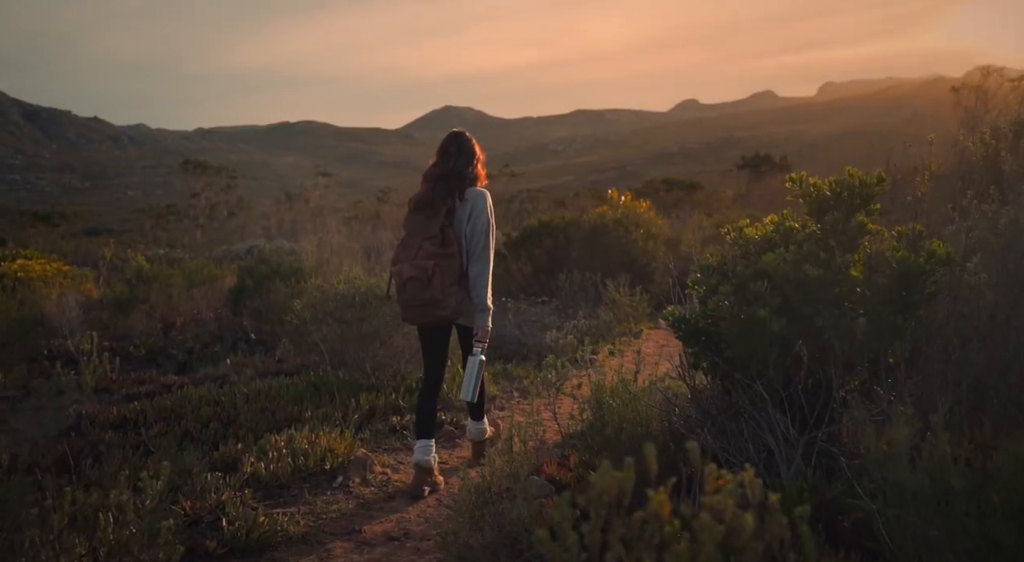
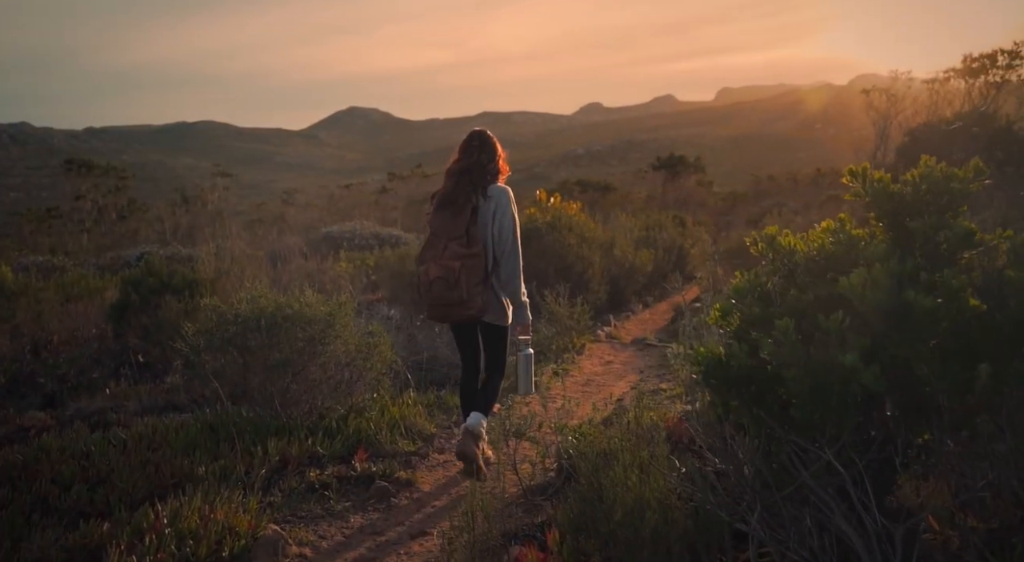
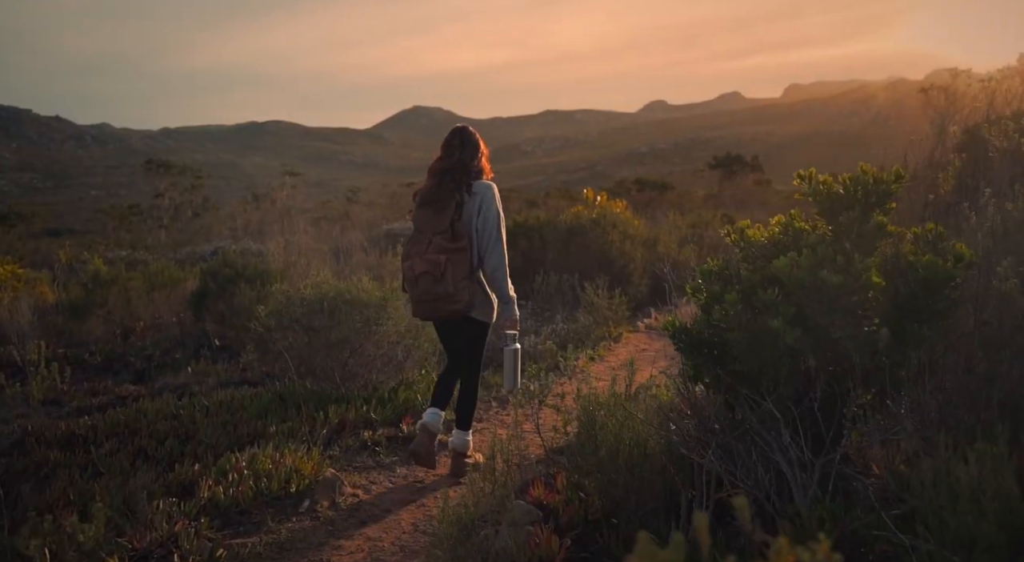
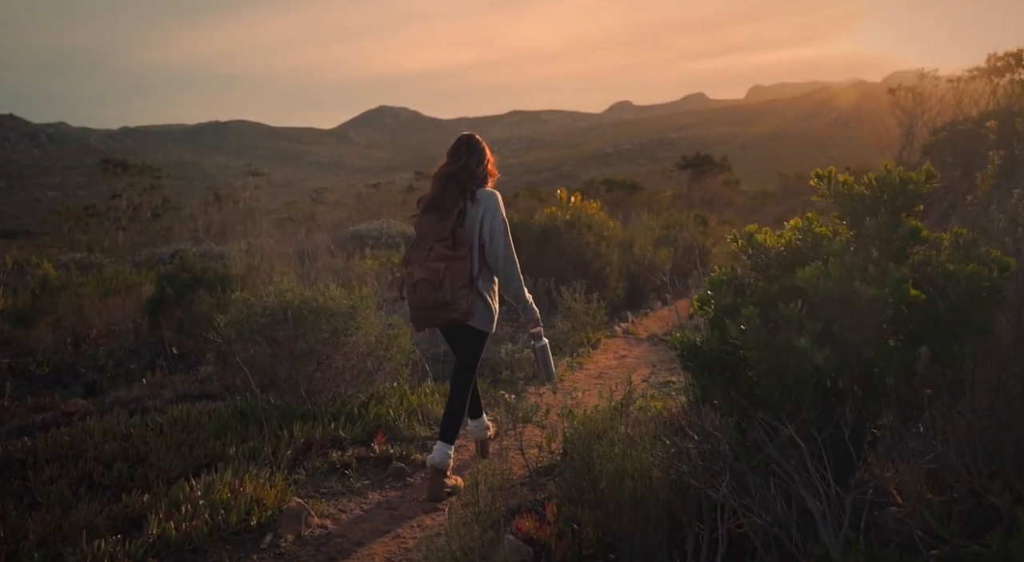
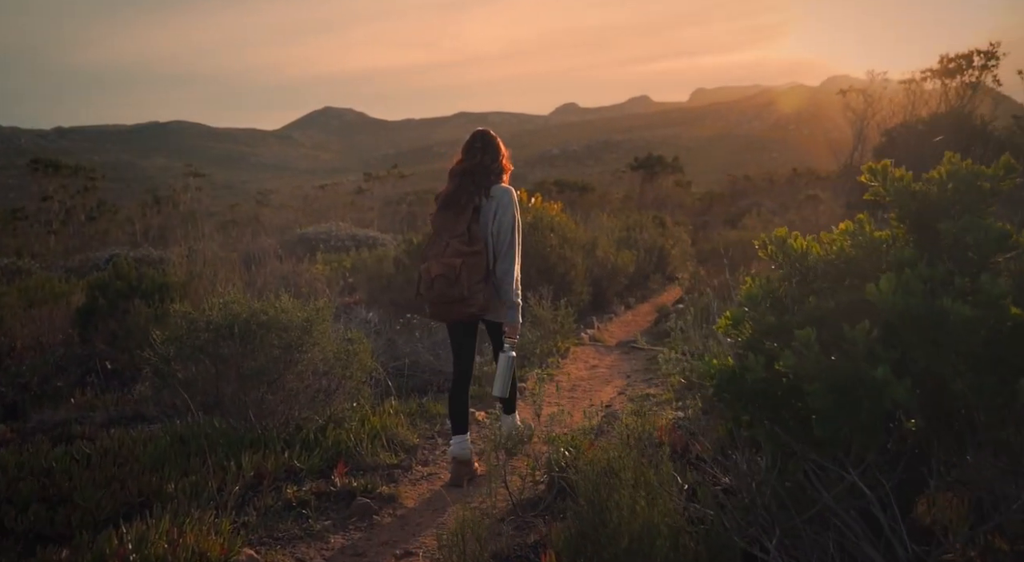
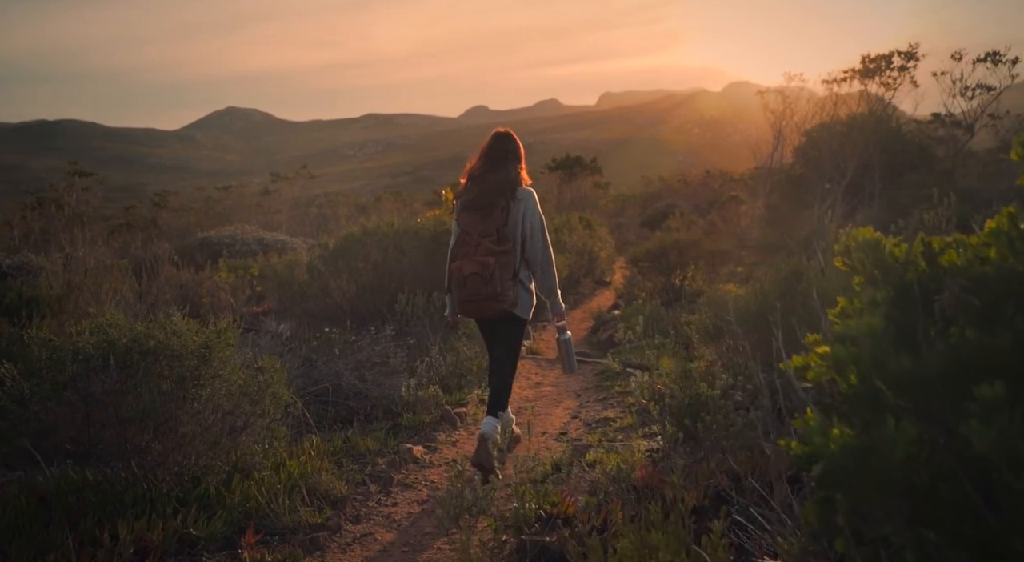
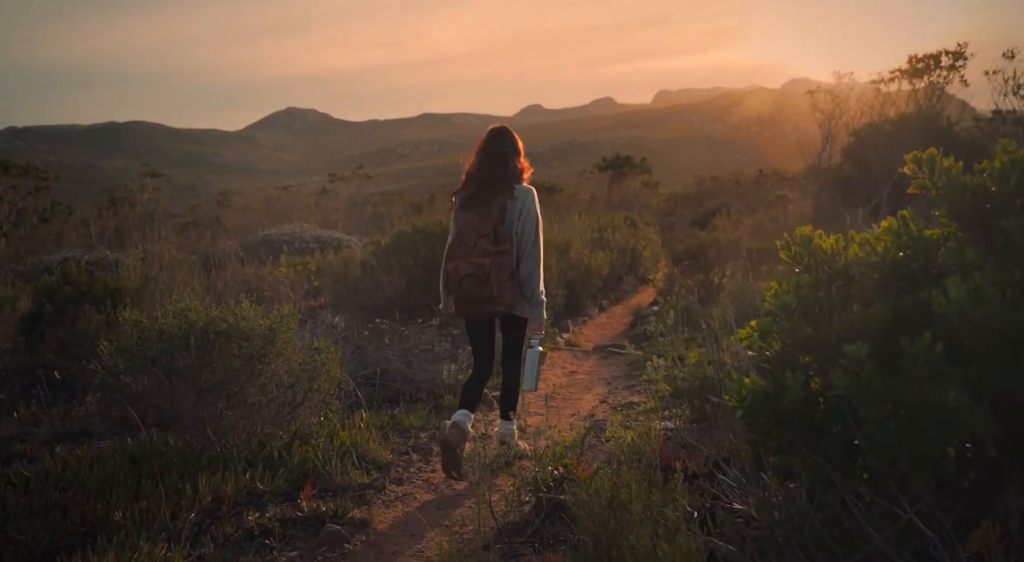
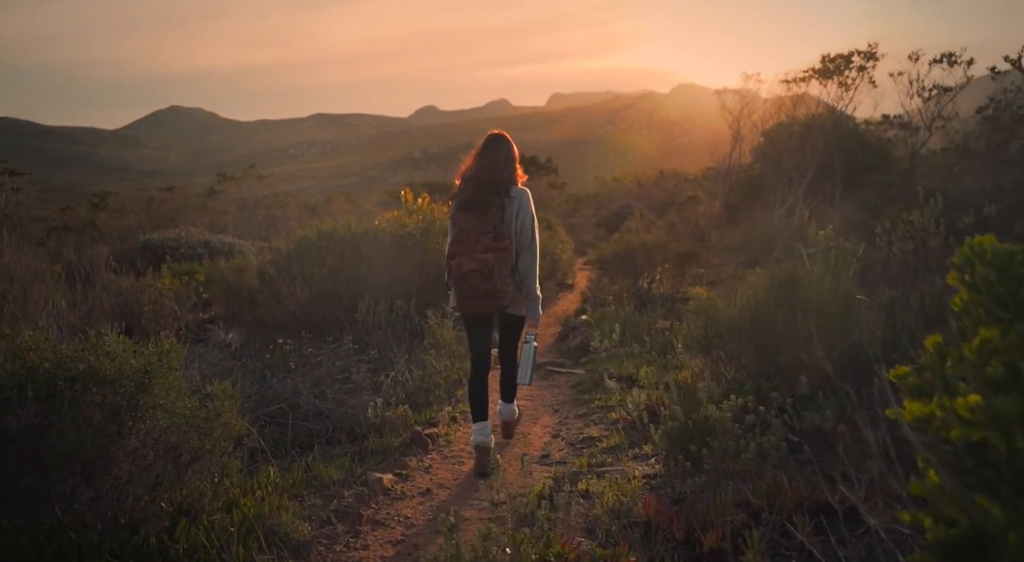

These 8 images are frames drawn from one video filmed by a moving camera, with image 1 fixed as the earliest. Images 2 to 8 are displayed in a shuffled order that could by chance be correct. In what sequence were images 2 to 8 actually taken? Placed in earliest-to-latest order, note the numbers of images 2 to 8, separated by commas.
3, 4, 2, 5, 7, 6, 8
